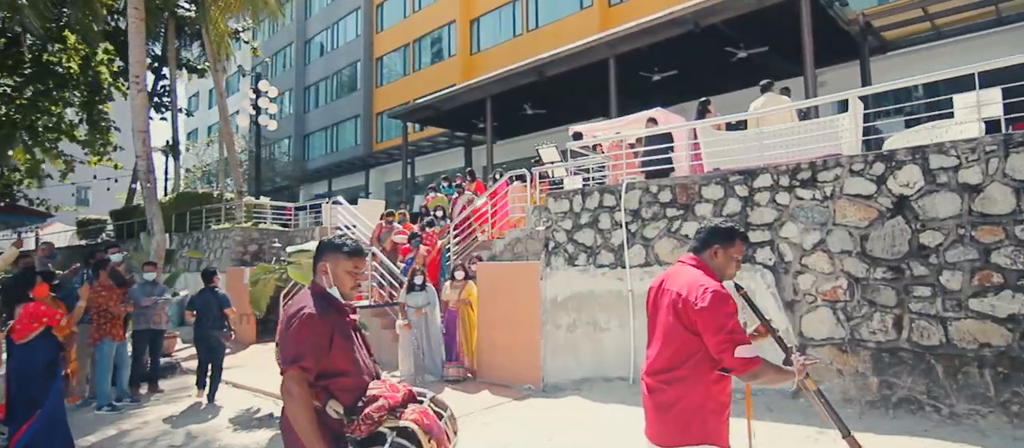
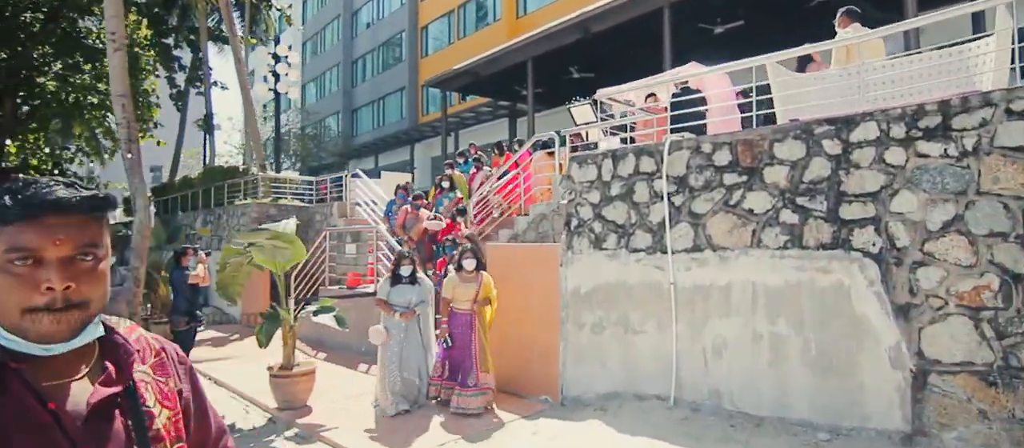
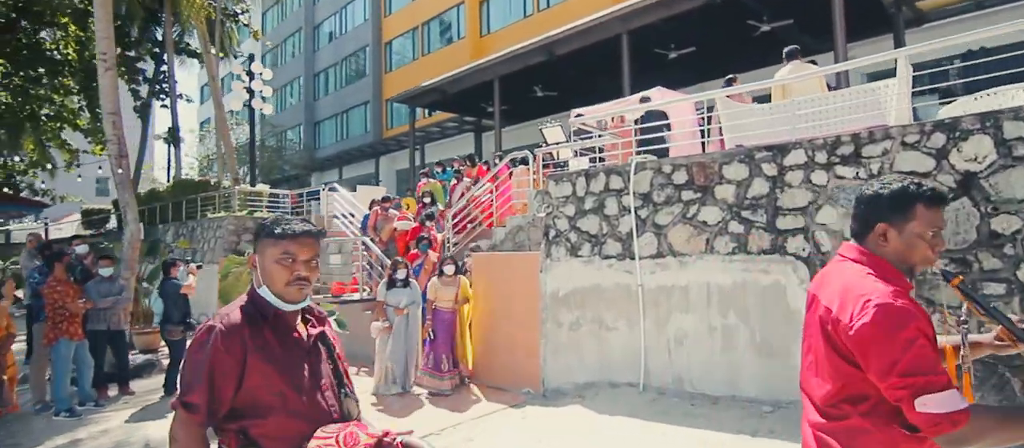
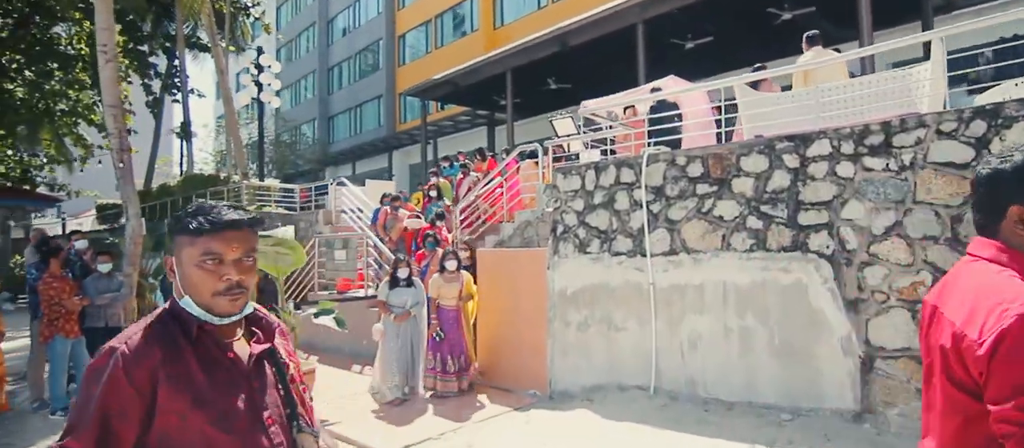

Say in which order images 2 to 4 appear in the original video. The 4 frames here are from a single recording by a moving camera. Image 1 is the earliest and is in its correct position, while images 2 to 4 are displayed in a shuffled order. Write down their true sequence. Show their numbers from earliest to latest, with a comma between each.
3, 4, 2
